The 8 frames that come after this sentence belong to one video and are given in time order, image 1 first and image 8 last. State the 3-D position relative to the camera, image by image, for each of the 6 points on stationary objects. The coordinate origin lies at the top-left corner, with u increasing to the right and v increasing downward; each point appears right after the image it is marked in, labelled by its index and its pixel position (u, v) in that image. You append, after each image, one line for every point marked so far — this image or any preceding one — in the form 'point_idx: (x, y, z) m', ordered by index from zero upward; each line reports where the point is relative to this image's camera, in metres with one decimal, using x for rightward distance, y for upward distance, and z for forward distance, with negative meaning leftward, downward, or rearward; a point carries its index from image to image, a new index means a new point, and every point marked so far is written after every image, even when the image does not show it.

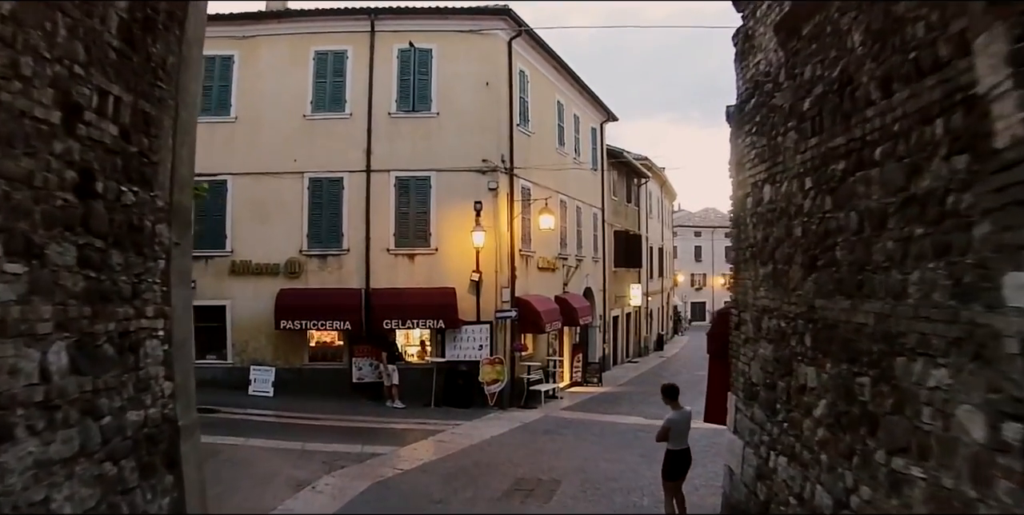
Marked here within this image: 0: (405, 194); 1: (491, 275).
0: (-1.4, +0.9, +15.5) m
1: (-0.3, -0.2, +15.4) m
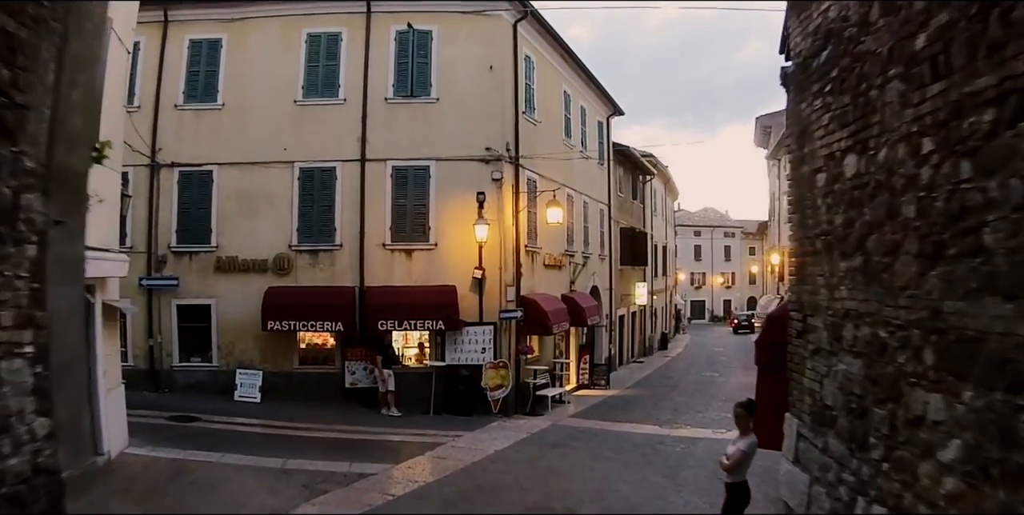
0: (-1.3, +0.9, +14.5) m
1: (-0.2, -0.2, +14.4) m
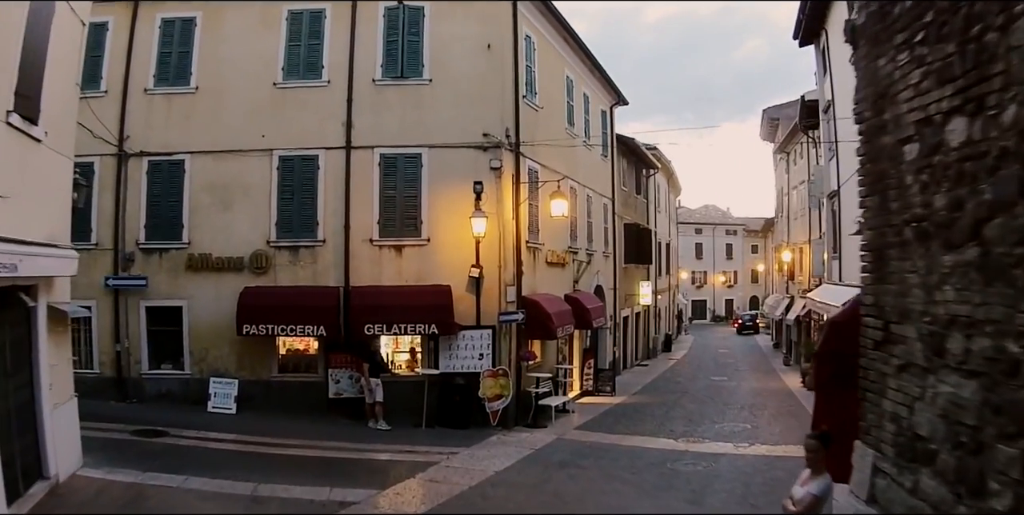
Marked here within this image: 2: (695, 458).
0: (-1.3, +0.9, +13.2) m
1: (-0.2, -0.1, +13.1) m
2: (+1.7, -1.9, +11.2) m
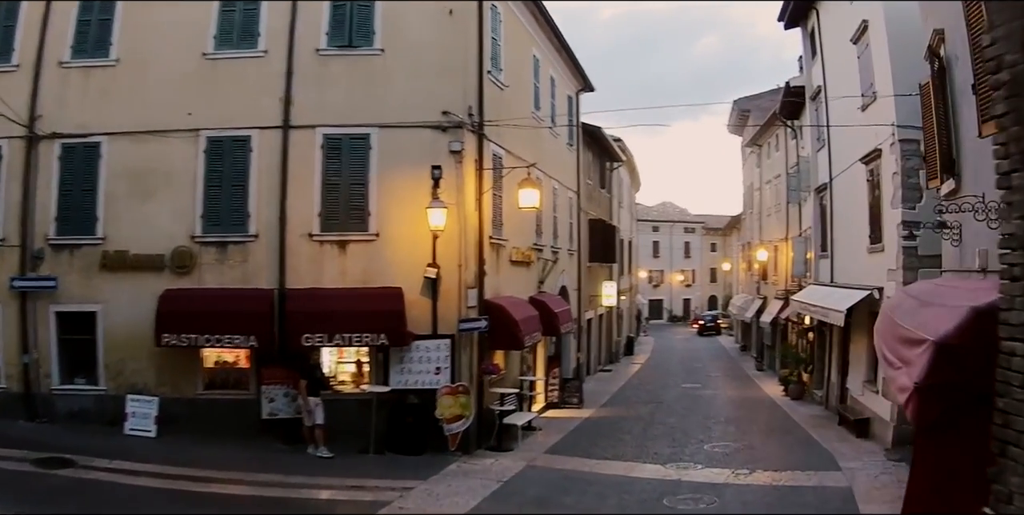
0: (-1.7, +1.0, +11.4) m
1: (-0.6, -0.1, +11.3) m
2: (+1.4, -1.9, +9.6) m
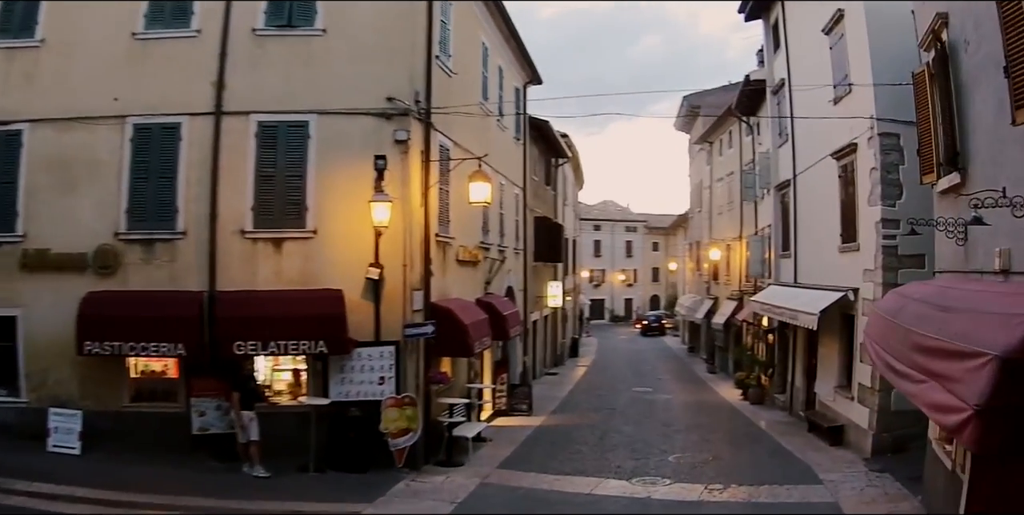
0: (-2.1, +1.0, +10.4) m
1: (-1.0, -0.1, +10.4) m
2: (+1.1, -1.9, +8.8) m
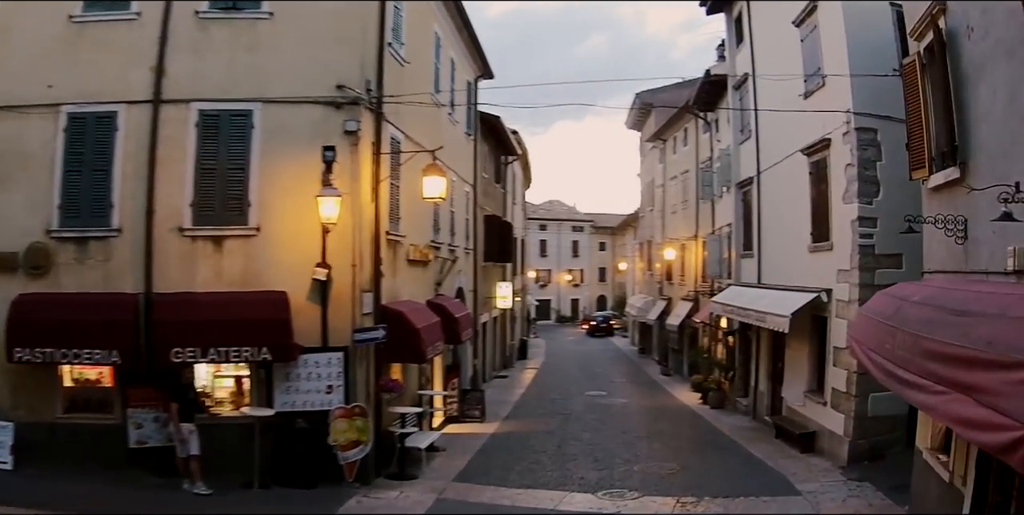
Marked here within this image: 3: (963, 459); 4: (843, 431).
0: (-2.4, +1.0, +9.7) m
1: (-1.3, -0.1, +9.7) m
2: (+0.9, -1.9, +8.2) m
3: (+2.5, -1.1, +6.7) m
4: (+2.8, -1.5, +10.0) m
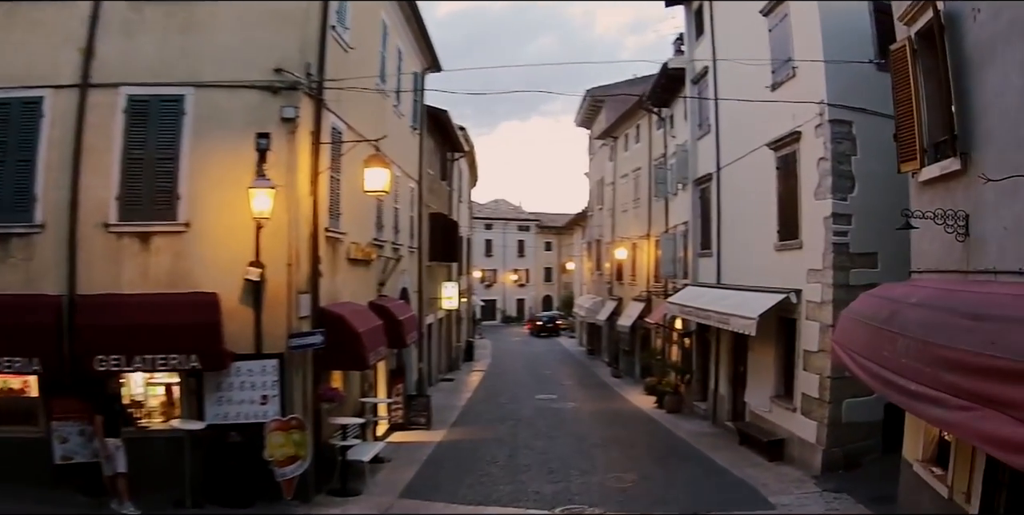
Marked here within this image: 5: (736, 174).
0: (-2.8, +1.0, +8.9) m
1: (-1.7, -0.1, +9.0) m
2: (+0.6, -1.8, +7.5) m
3: (+2.3, -1.1, +6.1) m
4: (+2.4, -1.5, +9.5) m
5: (+2.3, +0.9, +12.5) m
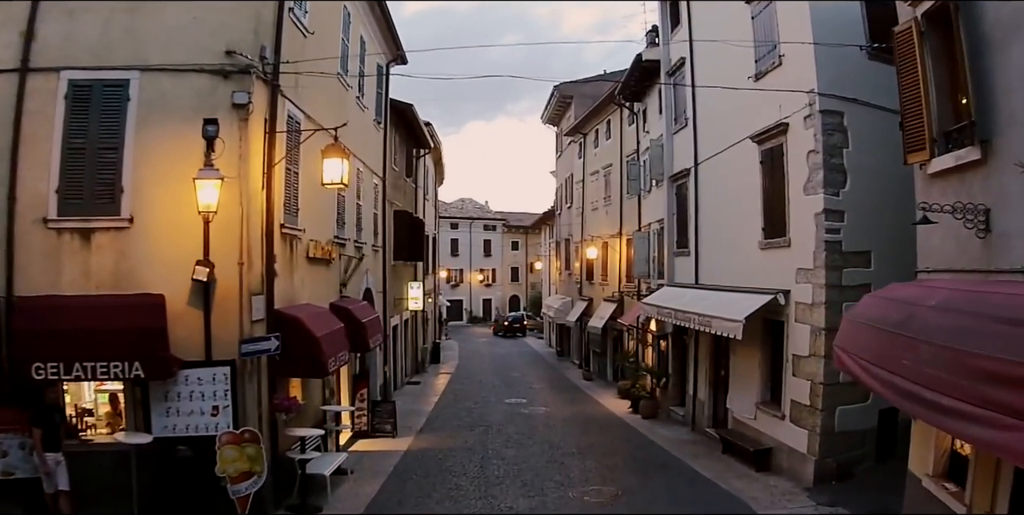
0: (-3.0, +1.0, +8.2) m
1: (-1.9, -0.1, +8.3) m
2: (+0.4, -1.8, +6.9) m
3: (+2.2, -1.1, +5.6) m
4: (+2.2, -1.4, +8.9) m
5: (+2.0, +0.9, +11.9) m
